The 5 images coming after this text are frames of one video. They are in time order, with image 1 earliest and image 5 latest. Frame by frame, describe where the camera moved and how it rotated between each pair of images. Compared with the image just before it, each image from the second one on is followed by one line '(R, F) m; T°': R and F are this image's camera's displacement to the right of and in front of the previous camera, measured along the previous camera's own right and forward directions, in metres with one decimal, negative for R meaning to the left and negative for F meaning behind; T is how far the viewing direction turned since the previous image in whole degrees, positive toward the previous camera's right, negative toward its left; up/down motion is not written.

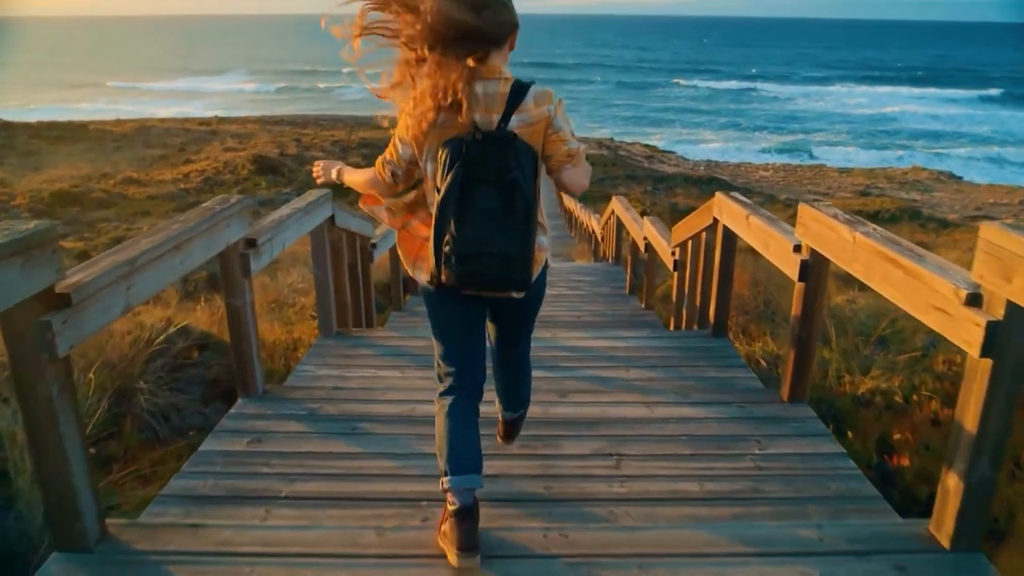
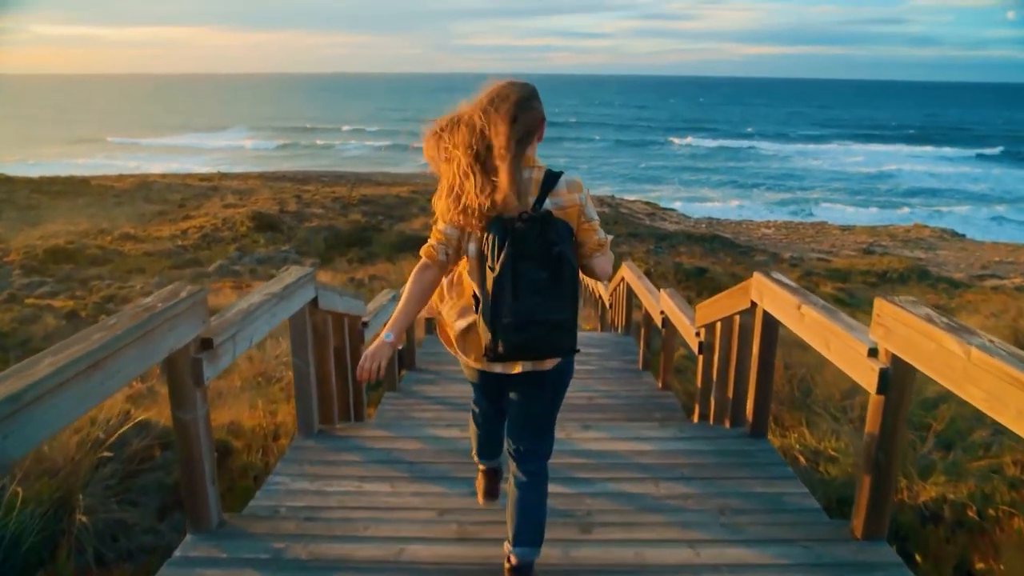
(0.0, +0.5) m; 0°
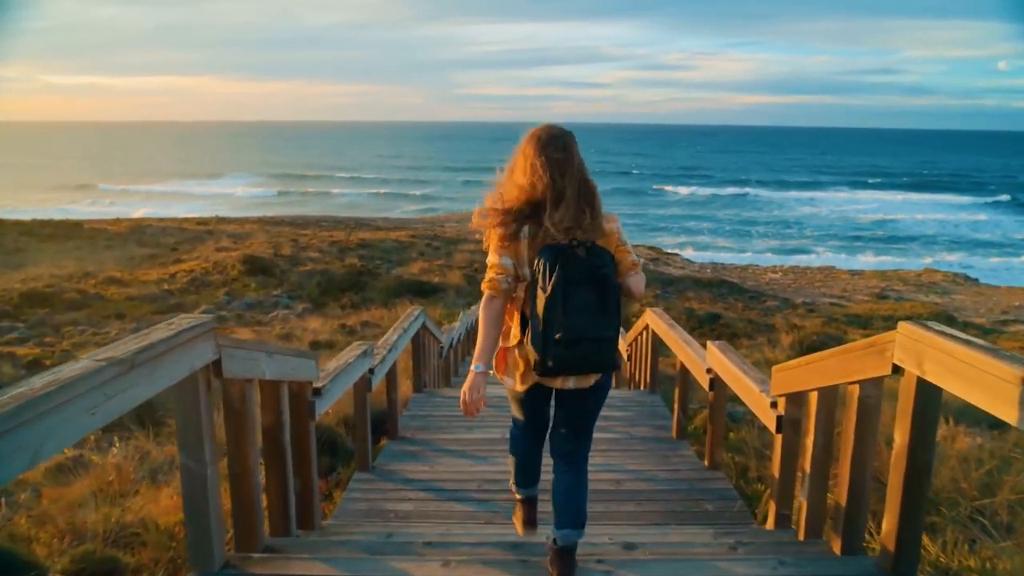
(0.0, +1.1) m; 0°
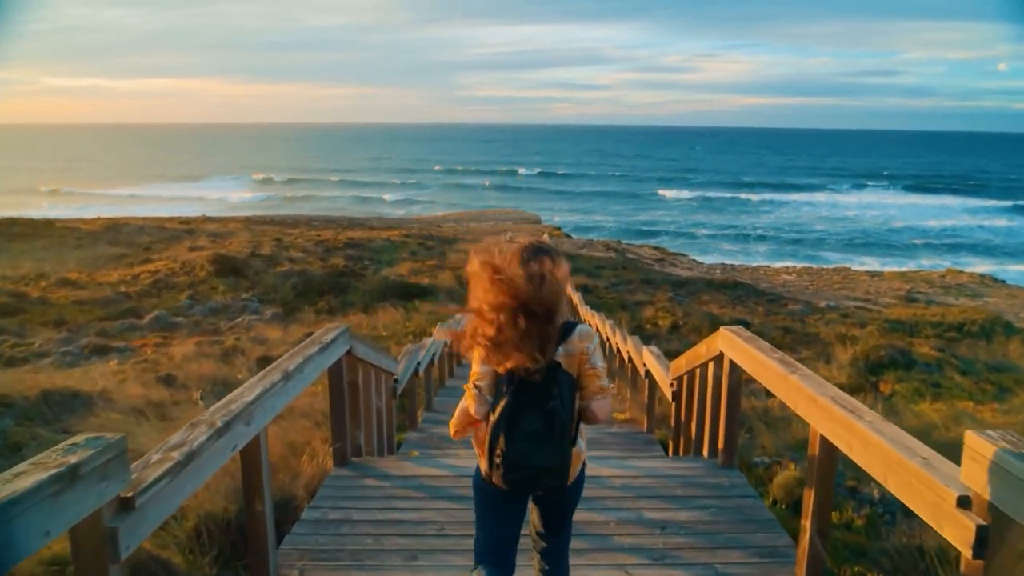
(+0.1, +2.5) m; 0°
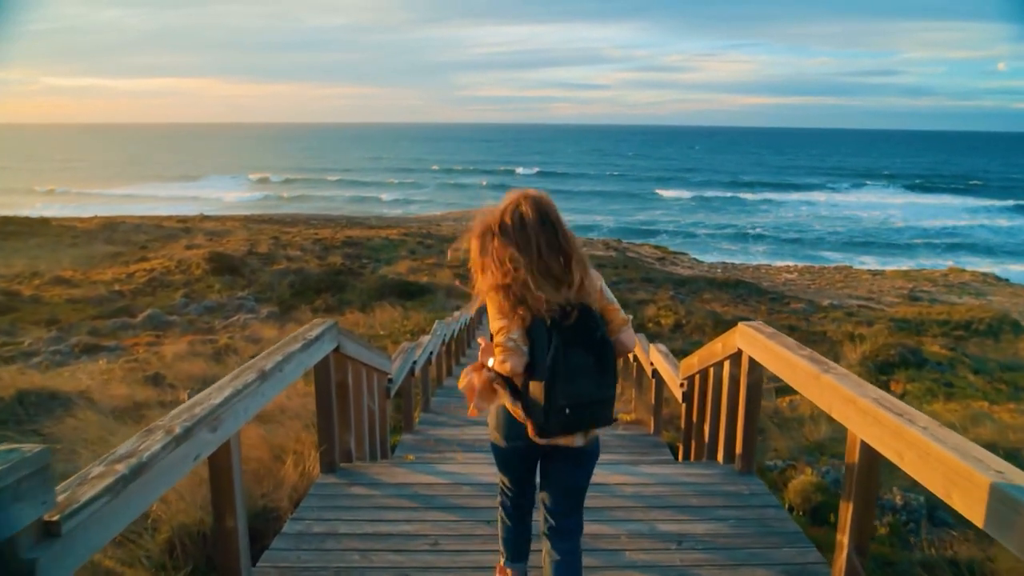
(0.0, +0.3) m; 0°
